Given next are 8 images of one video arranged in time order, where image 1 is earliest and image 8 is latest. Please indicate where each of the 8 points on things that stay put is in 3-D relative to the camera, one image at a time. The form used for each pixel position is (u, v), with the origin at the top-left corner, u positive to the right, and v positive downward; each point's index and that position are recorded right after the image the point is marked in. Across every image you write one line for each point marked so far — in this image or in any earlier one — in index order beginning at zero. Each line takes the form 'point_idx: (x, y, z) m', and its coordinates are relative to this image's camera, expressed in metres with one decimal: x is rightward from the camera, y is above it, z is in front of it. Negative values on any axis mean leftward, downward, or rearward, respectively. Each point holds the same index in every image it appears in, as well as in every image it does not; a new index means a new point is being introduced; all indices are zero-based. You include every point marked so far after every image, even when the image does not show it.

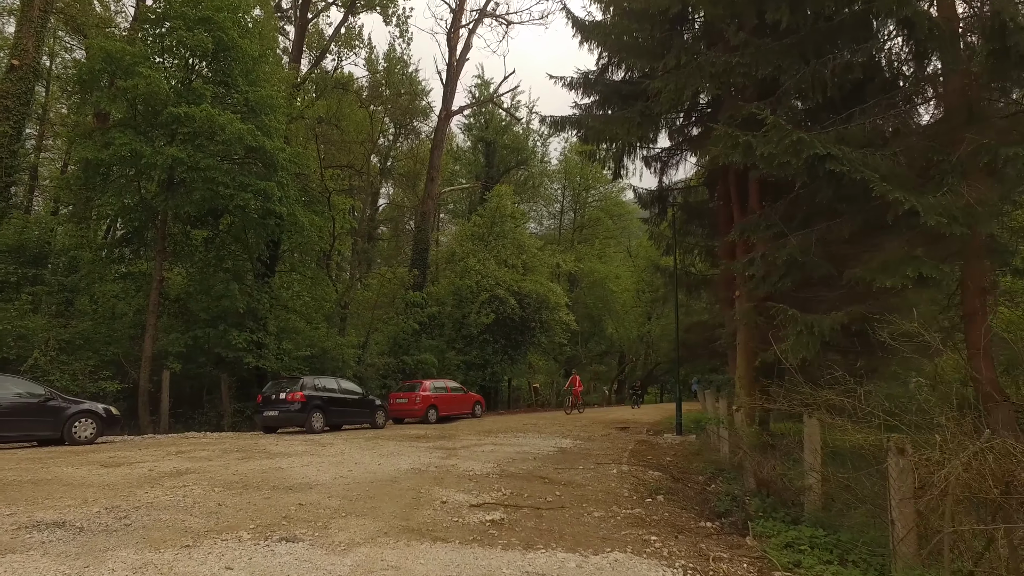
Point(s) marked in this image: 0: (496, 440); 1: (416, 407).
0: (-0.3, -2.8, +12.8) m
1: (-2.4, -3.0, +17.7) m
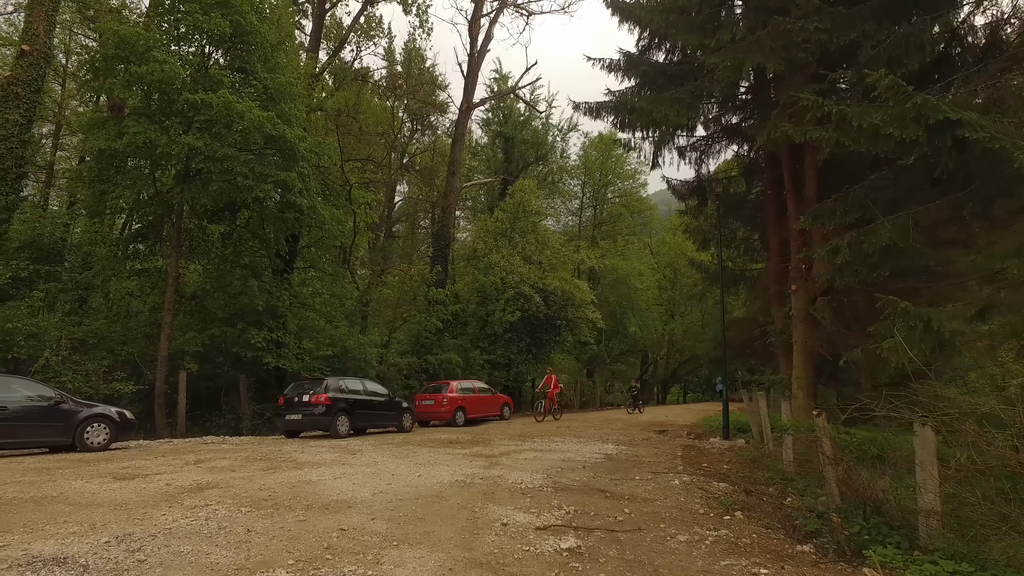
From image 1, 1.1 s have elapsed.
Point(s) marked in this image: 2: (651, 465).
0: (+0.4, -2.7, +12.0) m
1: (-1.7, -2.9, +16.9) m
2: (+2.1, -2.6, +10.2) m
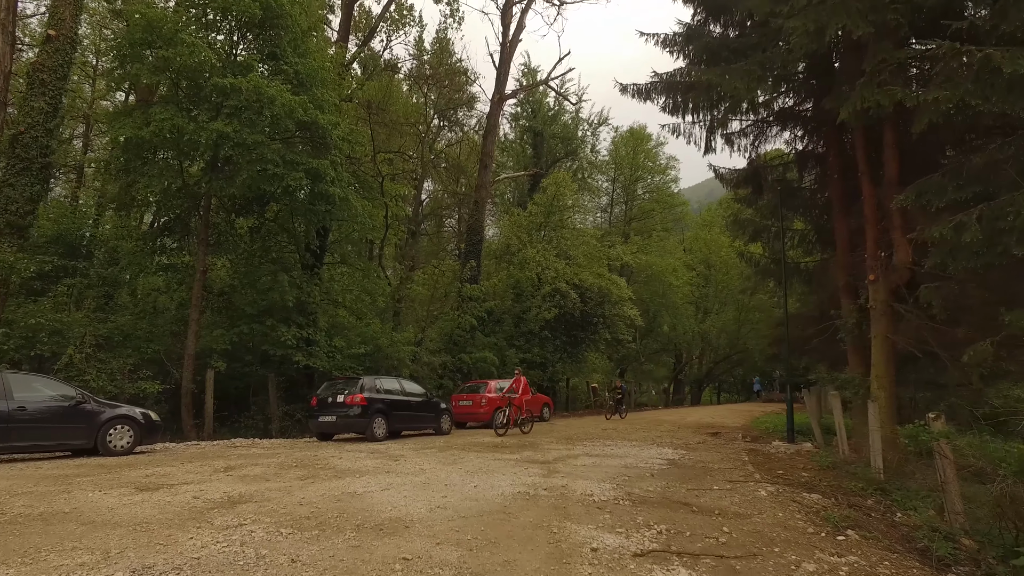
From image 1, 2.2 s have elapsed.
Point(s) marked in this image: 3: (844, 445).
0: (+1.2, -2.6, +11.0) m
1: (-0.7, -2.8, +16.0) m
2: (+2.8, -2.4, +9.2) m
3: (+5.3, -2.5, +11.3) m
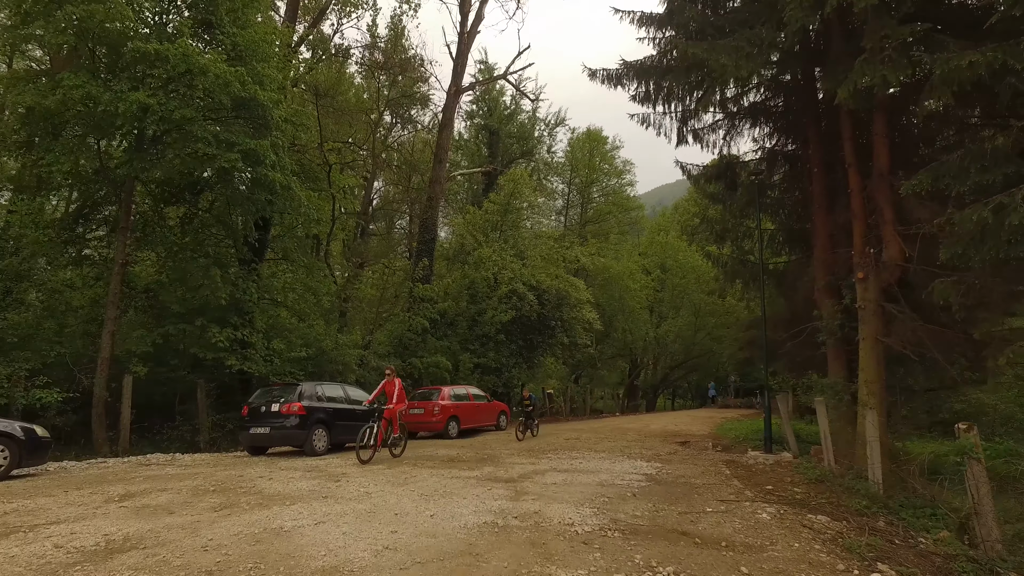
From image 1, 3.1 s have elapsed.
0: (+0.6, -2.5, +9.9) m
1: (-1.6, -2.8, +14.8) m
2: (+2.3, -2.4, +8.2) m
3: (+4.7, -2.5, +10.4) m
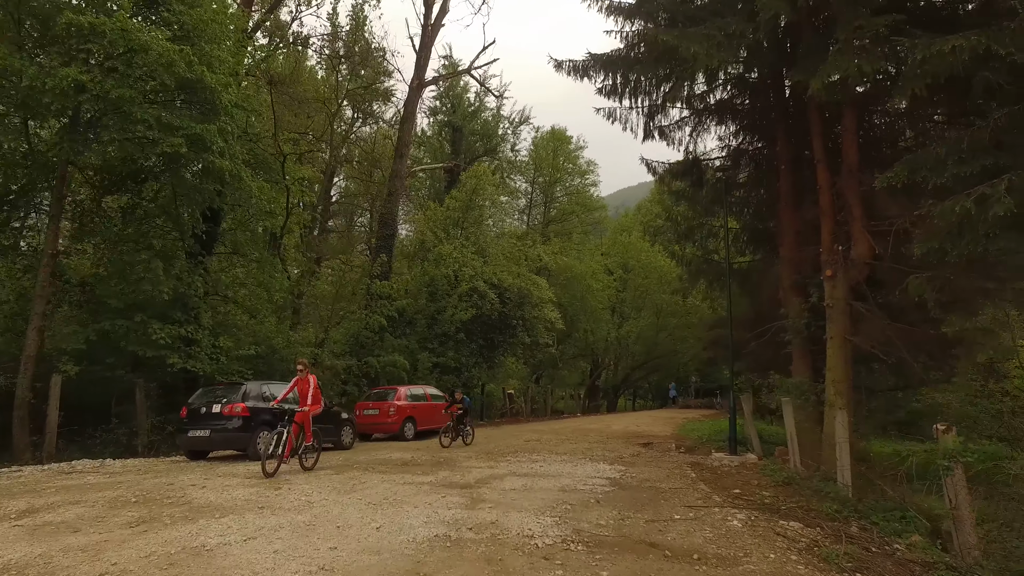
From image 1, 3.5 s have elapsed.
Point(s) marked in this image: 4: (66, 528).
0: (0.0, -2.4, +9.4) m
1: (-2.5, -2.7, +14.2) m
2: (+1.9, -2.3, +7.8) m
3: (+4.1, -2.5, +10.2) m
4: (-3.1, -1.6, +4.8) m
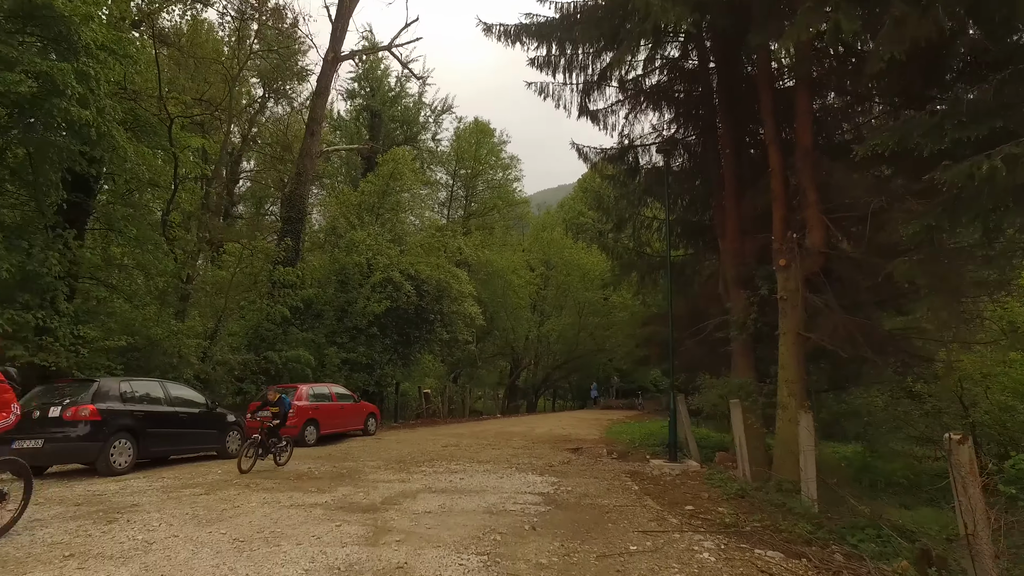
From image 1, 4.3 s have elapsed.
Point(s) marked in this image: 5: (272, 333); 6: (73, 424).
0: (-0.9, -2.2, +8.0) m
1: (-4.0, -2.4, +12.4) m
2: (+1.1, -2.1, +6.6) m
3: (+3.0, -2.3, +9.2) m
4: (-3.5, -1.4, +3.0) m
5: (-6.3, -1.2, +18.3) m
6: (-4.9, -1.5, +7.9) m
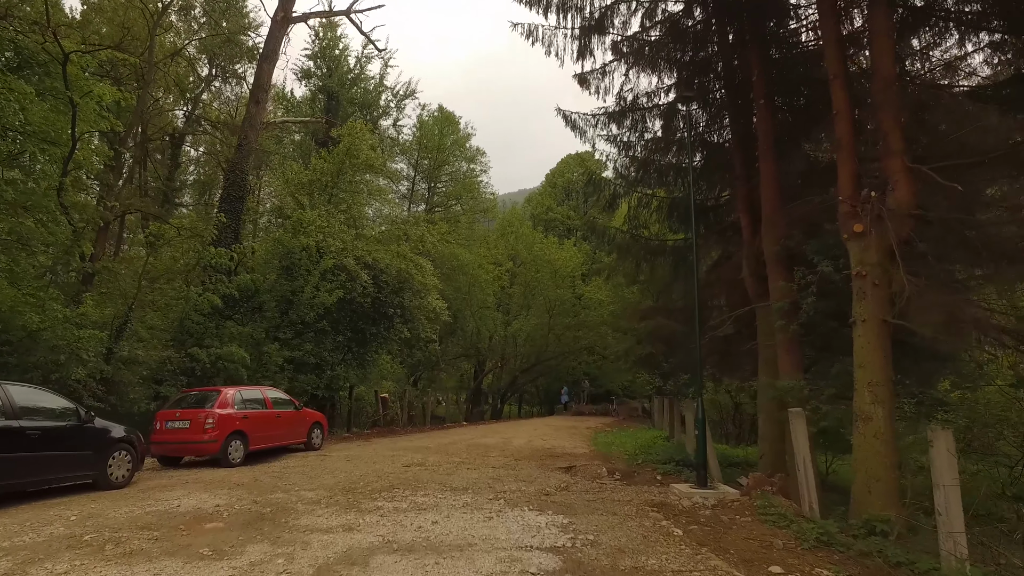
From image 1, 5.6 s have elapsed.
0: (-0.9, -1.9, +5.5) m
1: (-4.2, -2.1, +9.7) m
2: (+1.1, -1.8, +4.2) m
3: (+2.9, -2.1, +6.9) m
4: (-3.2, -1.0, +0.4) m
5: (-6.9, -0.9, +15.4) m
6: (-4.9, -1.2, +5.1) m
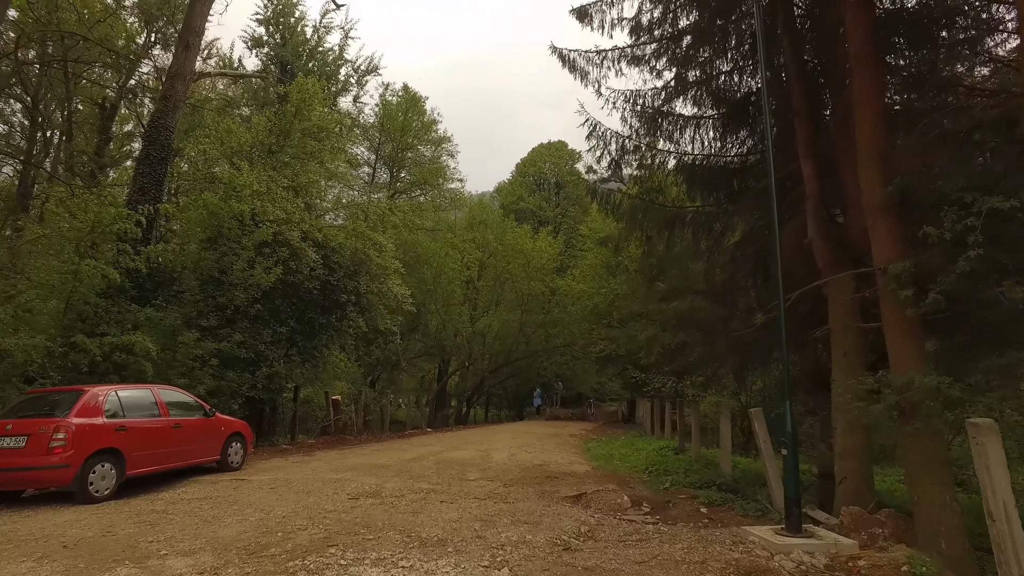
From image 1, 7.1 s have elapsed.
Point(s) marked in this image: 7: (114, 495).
0: (-0.8, -1.4, +2.5) m
1: (-4.3, -1.6, +6.5) m
2: (+1.4, -1.4, +1.4) m
3: (+3.0, -1.7, +4.2) m
4: (-2.7, -0.5, -2.7) m
5: (-7.2, -0.4, +12.1) m
6: (-4.7, -0.7, +2.0) m
7: (-4.1, -2.1, +7.2) m
